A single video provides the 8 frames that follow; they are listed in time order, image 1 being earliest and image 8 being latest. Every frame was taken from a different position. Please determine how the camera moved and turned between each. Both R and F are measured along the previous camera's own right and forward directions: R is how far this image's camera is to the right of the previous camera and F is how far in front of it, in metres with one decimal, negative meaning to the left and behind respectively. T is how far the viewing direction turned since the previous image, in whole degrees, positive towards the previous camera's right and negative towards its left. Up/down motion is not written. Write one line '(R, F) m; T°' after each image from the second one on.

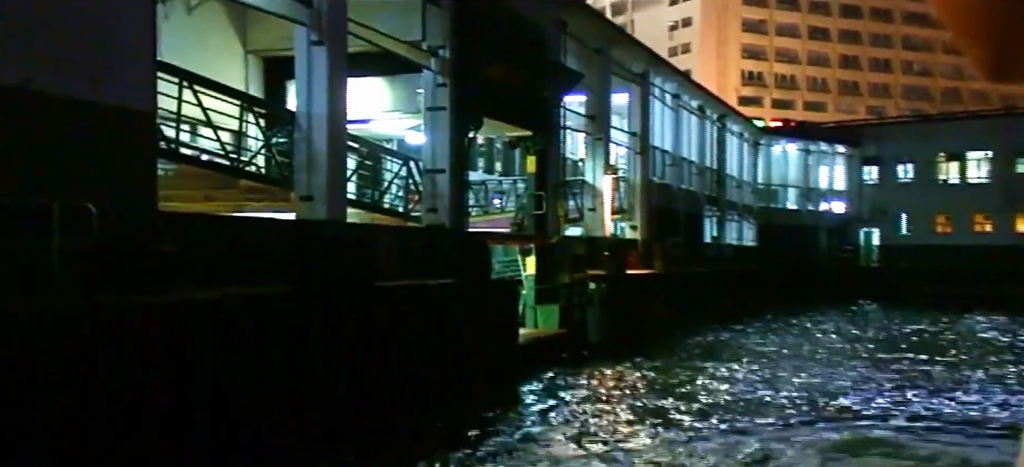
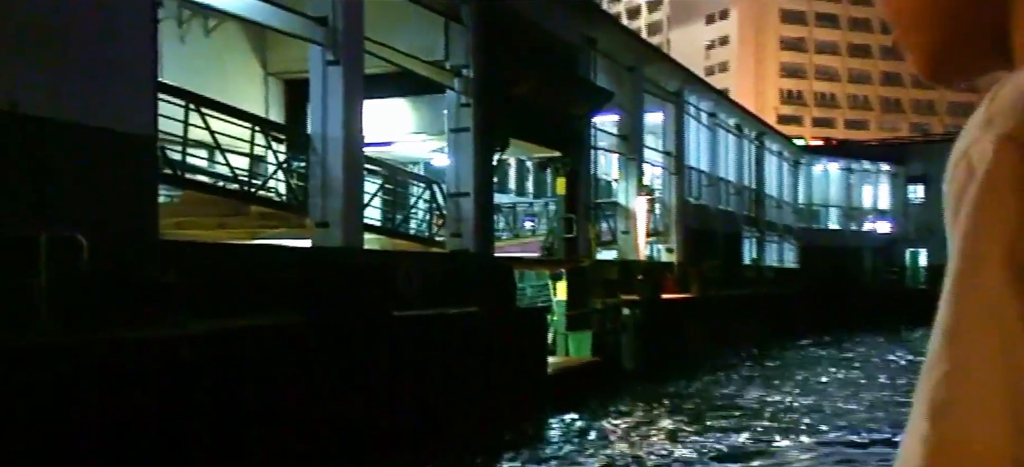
(+0.2, +0.6) m; -2°
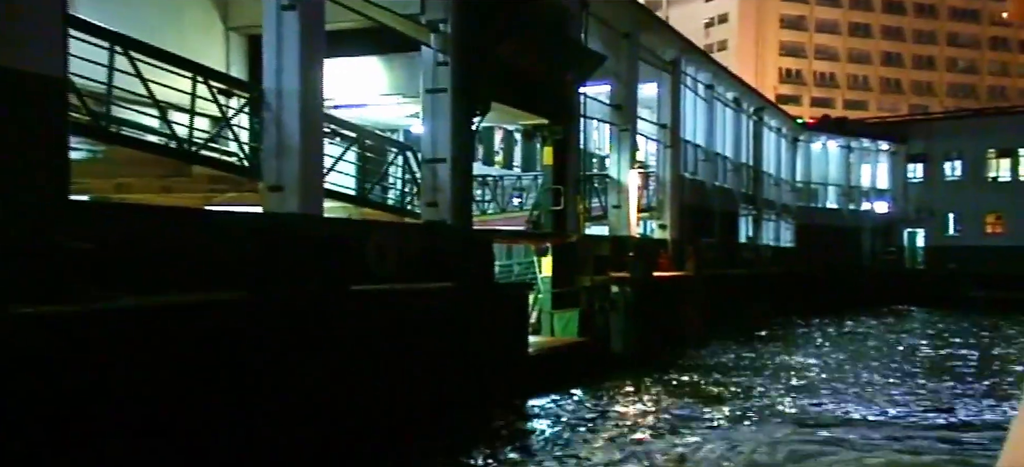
(+0.2, +1.3) m; 0°
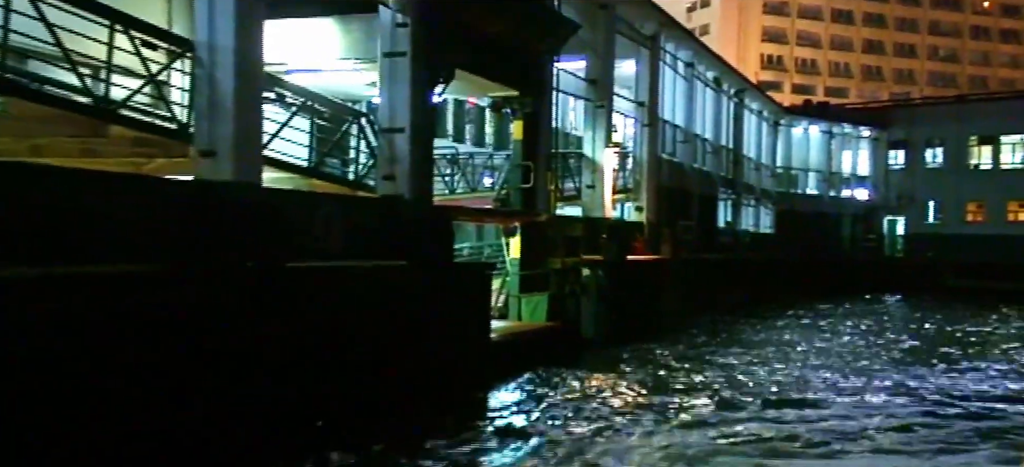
(+0.2, +1.1) m; +1°
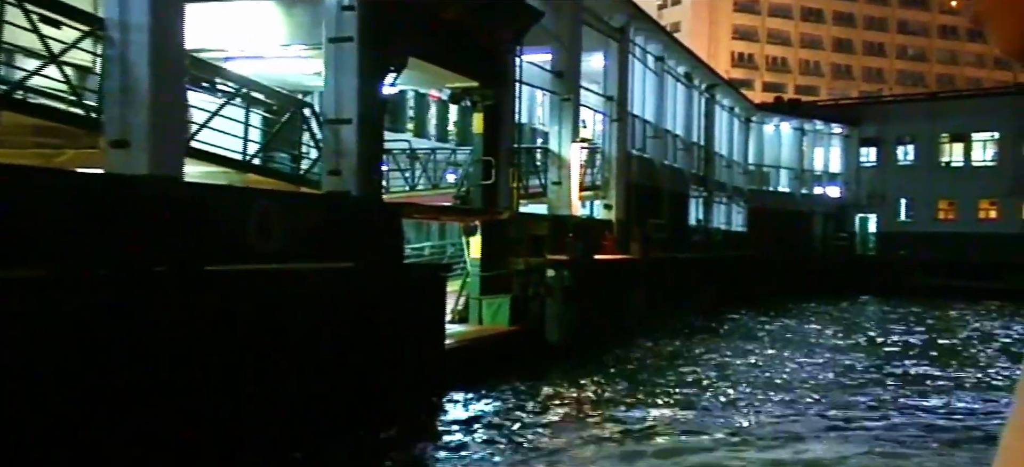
(+0.2, +1.1) m; +1°
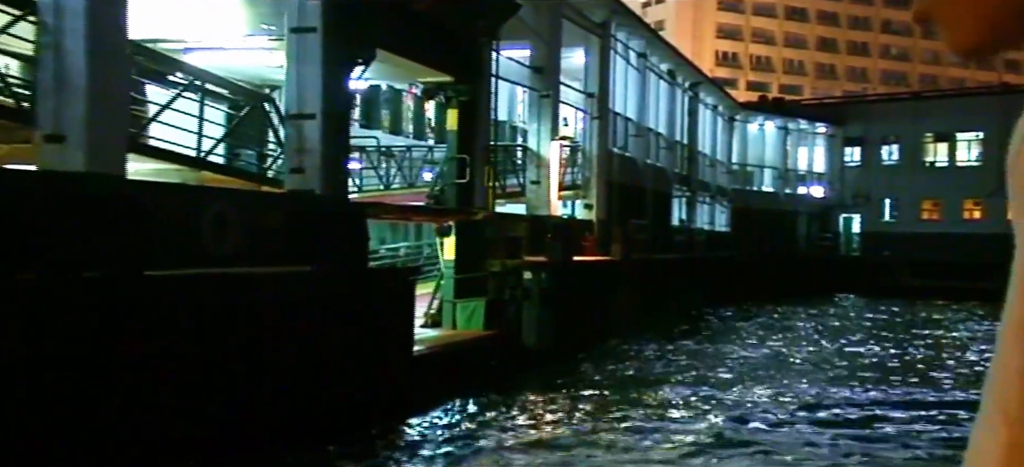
(+0.1, +0.7) m; +1°
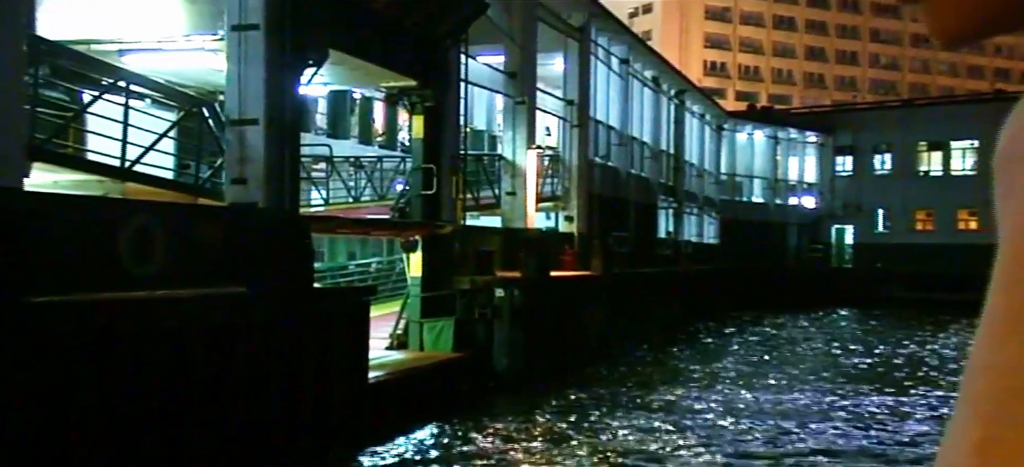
(+0.3, +1.1) m; 0°
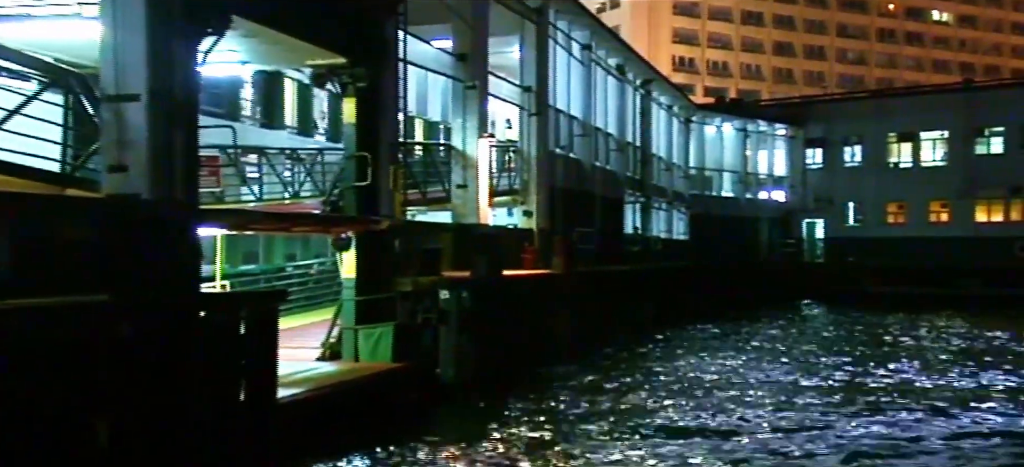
(+0.3, +1.8) m; +1°
